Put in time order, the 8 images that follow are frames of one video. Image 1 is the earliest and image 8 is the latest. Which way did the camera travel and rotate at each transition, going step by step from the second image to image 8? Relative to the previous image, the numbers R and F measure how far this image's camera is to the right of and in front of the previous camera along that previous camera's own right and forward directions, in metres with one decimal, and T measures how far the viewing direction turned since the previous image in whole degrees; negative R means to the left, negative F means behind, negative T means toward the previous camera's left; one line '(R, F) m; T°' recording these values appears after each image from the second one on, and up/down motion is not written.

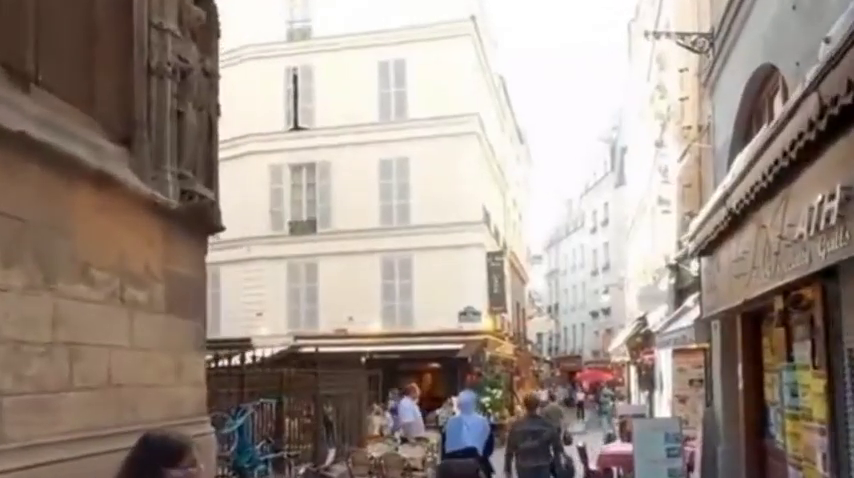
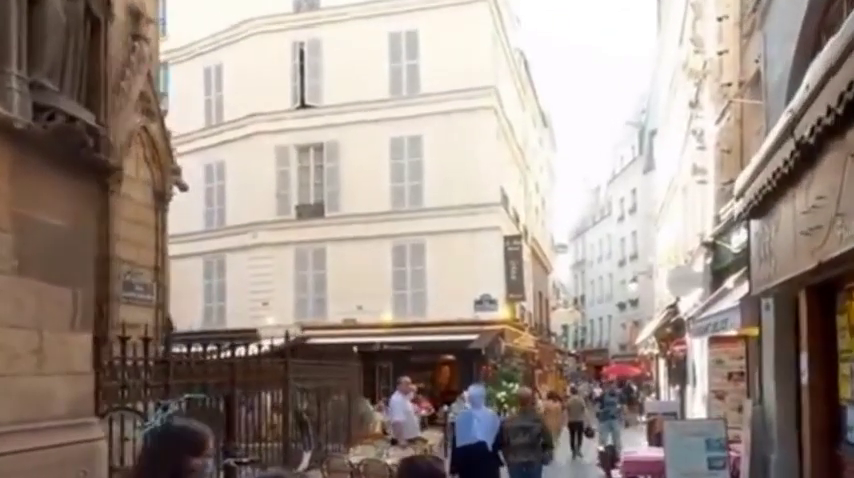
(+0.3, +2.2) m; -1°
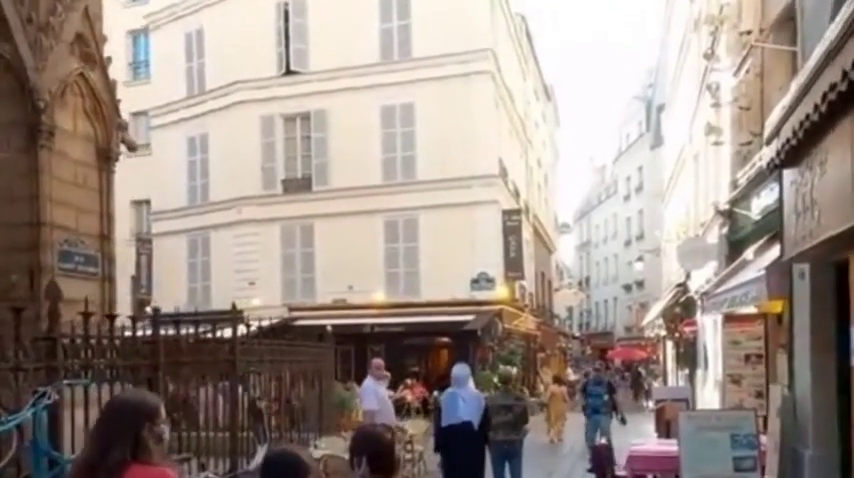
(+0.3, +1.7) m; 0°
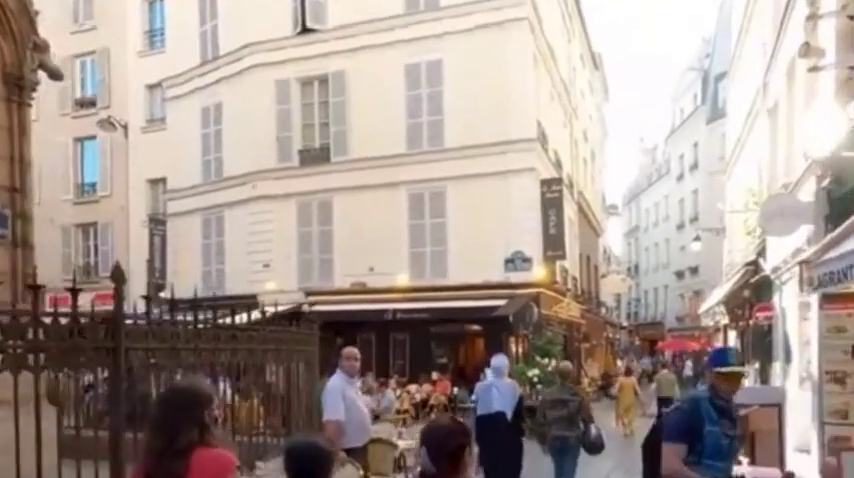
(+0.3, +3.2) m; -2°
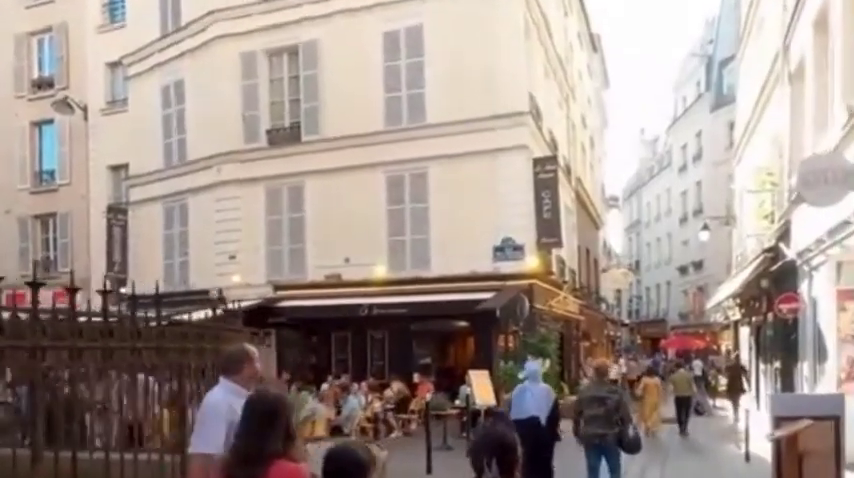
(+0.4, +2.6) m; 0°
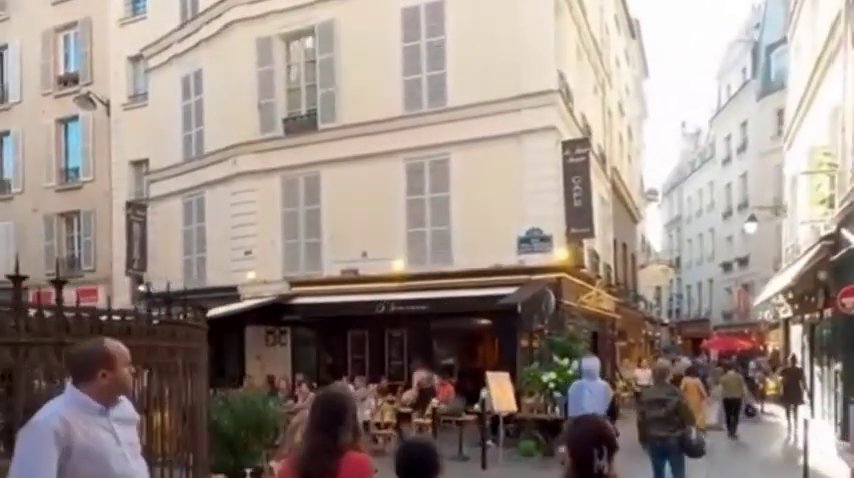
(+0.5, +1.5) m; -2°
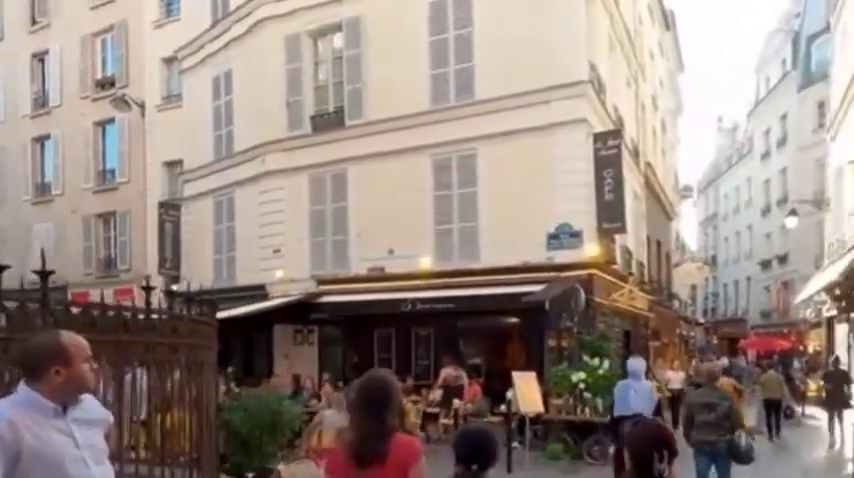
(+0.3, +0.4) m; -2°
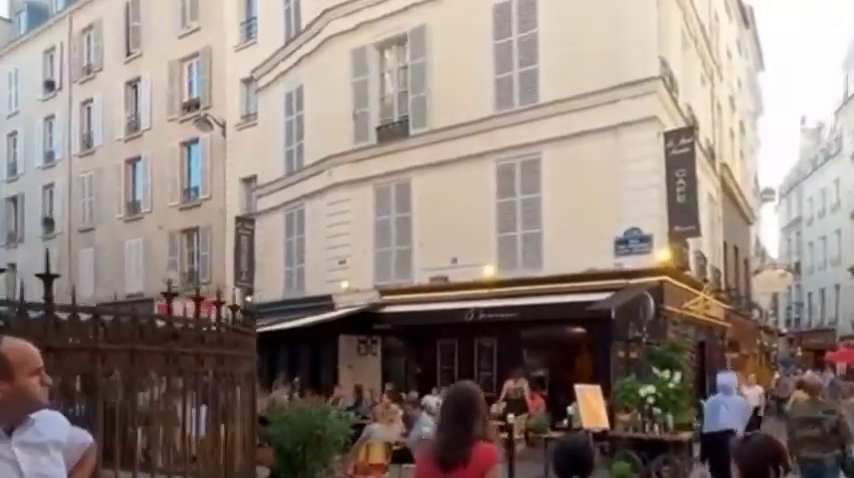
(+0.6, +0.7) m; -5°
